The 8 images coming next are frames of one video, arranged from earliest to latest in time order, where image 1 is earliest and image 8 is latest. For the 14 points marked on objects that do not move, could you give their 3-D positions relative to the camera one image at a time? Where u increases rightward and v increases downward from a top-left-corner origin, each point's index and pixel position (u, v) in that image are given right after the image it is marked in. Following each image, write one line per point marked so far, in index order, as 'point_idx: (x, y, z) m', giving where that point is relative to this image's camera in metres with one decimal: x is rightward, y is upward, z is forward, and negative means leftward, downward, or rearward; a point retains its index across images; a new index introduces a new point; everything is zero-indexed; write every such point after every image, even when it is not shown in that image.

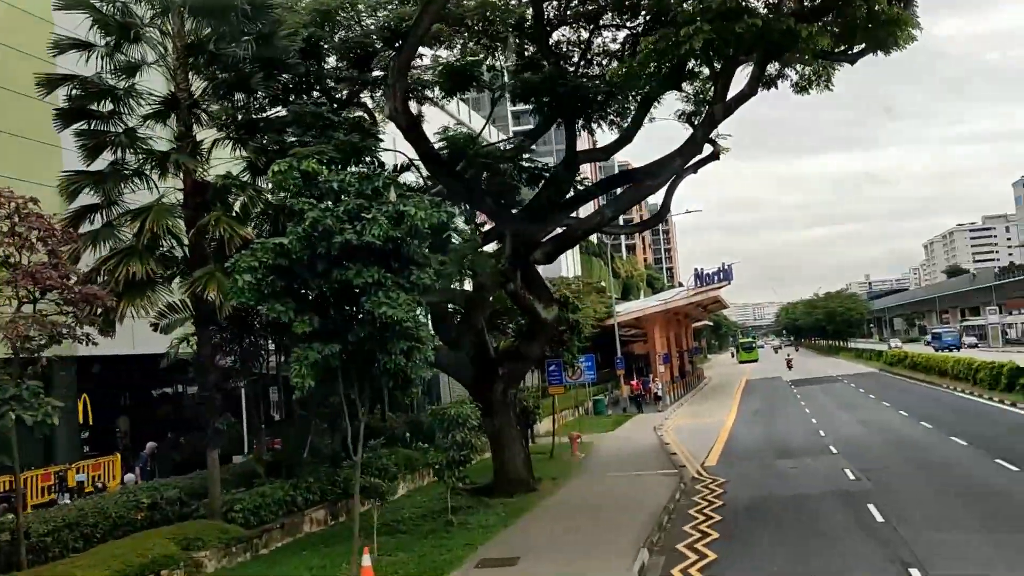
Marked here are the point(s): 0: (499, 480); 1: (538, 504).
0: (-0.2, -3.5, +18.3) m
1: (+0.4, -3.7, +16.9) m
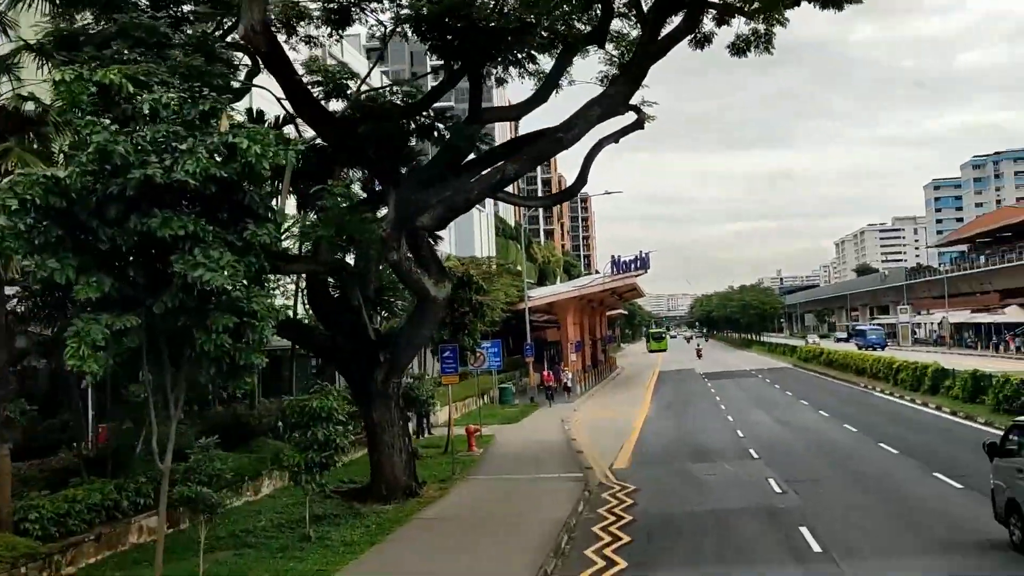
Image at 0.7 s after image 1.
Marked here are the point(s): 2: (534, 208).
0: (-2.2, -3.1, +15.7) m
1: (-1.4, -3.3, +14.4) m
2: (+0.4, +1.6, +19.4) m
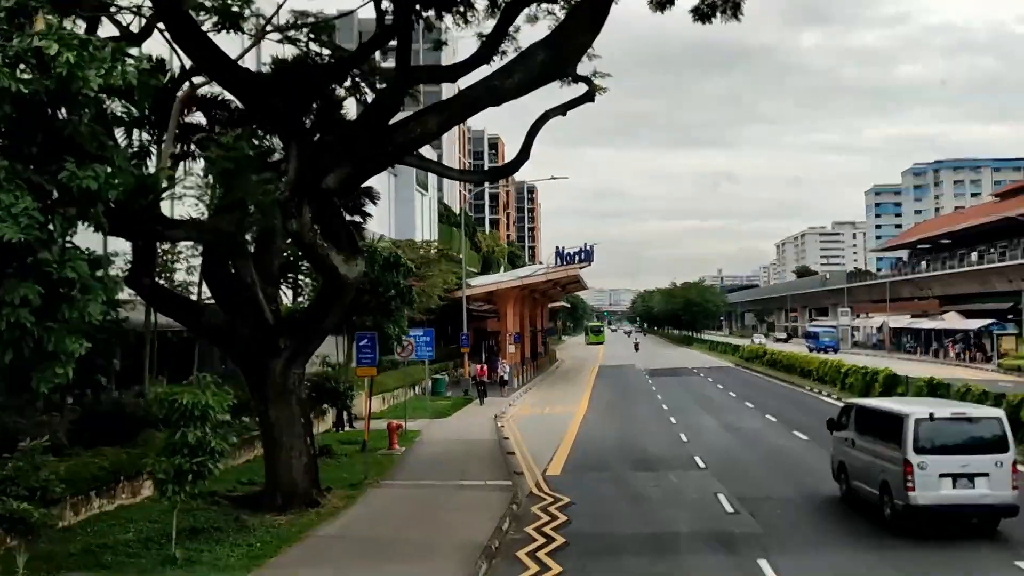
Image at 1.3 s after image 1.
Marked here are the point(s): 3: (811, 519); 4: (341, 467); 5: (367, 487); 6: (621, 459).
0: (-3.3, -2.7, +13.5) m
1: (-2.5, -3.0, +12.3) m
2: (-0.7, +1.8, +17.4) m
3: (+4.2, -3.2, +13.9) m
4: (-3.1, -3.3, +18.0) m
5: (-2.3, -3.1, +15.6) m
6: (+2.2, -3.4, +19.6) m
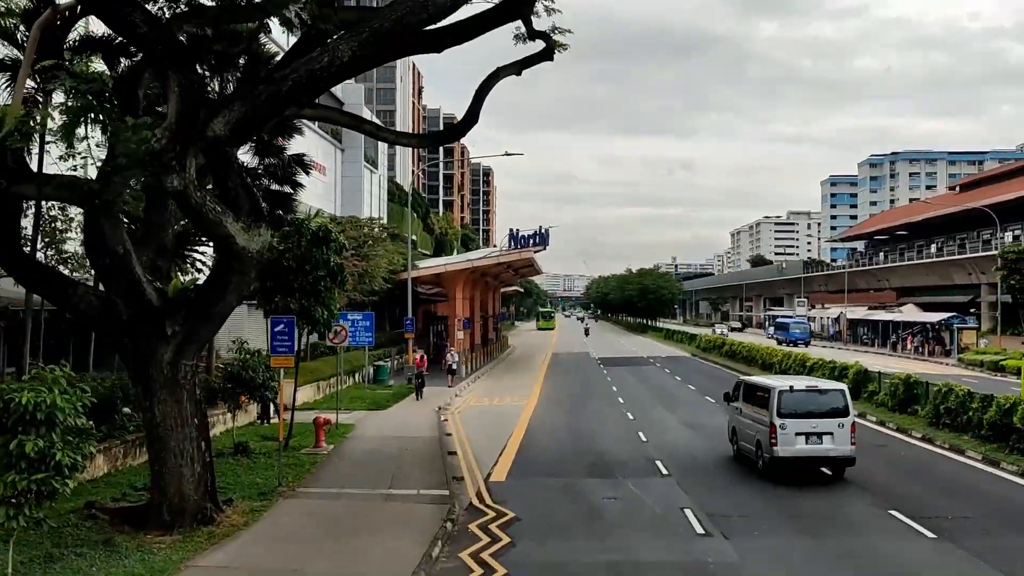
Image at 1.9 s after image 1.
0: (-4.1, -2.4, +11.3) m
1: (-3.2, -2.7, +10.0) m
2: (-1.6, +2.1, +15.1) m
3: (+3.4, -3.1, +12.0) m
4: (-4.1, -2.9, +15.7) m
5: (-3.1, -2.8, +13.4) m
6: (+1.1, -3.1, +17.6) m
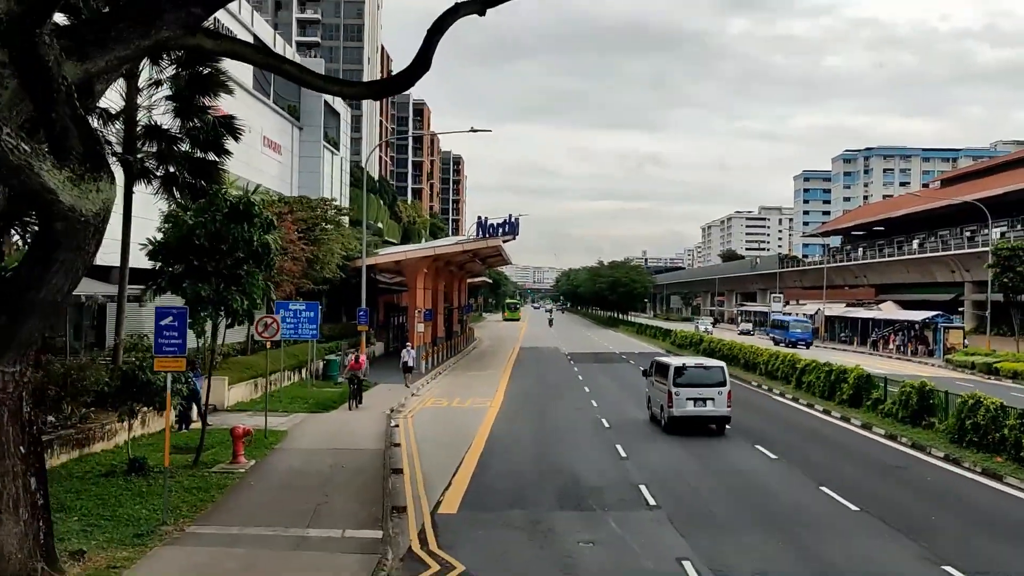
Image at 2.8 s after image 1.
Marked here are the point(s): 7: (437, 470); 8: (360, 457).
0: (-4.5, -2.3, +8.1) m
1: (-3.6, -2.6, +6.9) m
2: (-2.1, +2.3, +12.0) m
3: (+2.9, -3.0, +9.1) m
4: (-4.7, -2.7, +12.6) m
5: (-3.7, -2.6, +10.3) m
6: (+0.4, -2.9, +14.6) m
7: (-1.3, -3.0, +16.8) m
8: (-2.6, -2.9, +17.1) m
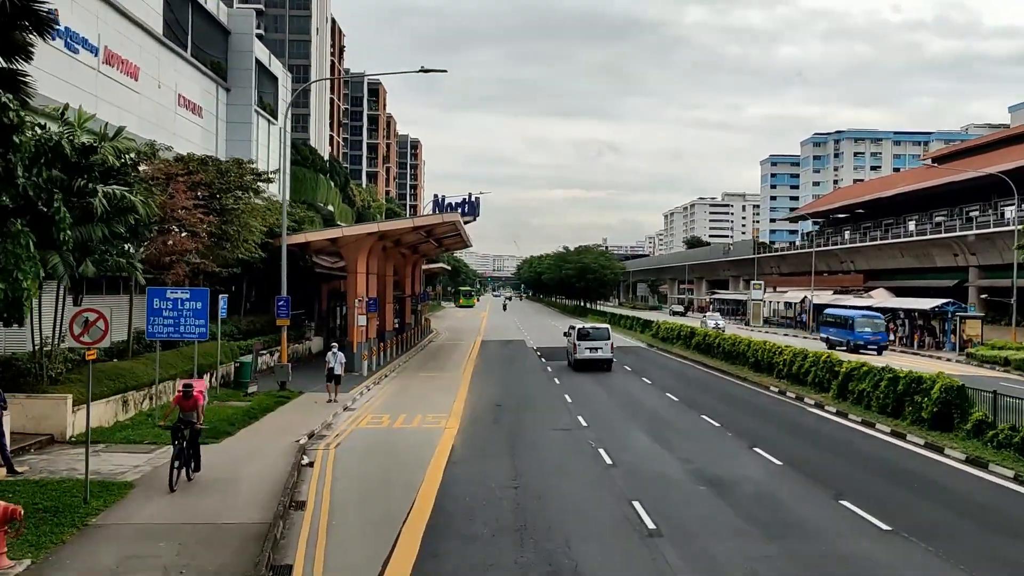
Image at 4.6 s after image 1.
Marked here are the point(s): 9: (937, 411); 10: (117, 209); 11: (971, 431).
0: (-4.5, -2.1, +1.3) m
1: (-3.5, -2.4, +0.2) m
2: (-2.3, +2.5, +5.3) m
3: (+2.9, -2.8, +2.6) m
4: (-4.9, -2.5, +5.8) m
5: (-3.8, -2.4, +3.5) m
6: (+0.2, -2.7, +8.0) m
7: (-1.7, -2.8, +10.1) m
8: (-3.0, -2.7, +10.3) m
9: (+7.5, -2.1, +17.6) m
10: (-7.0, +1.4, +17.7) m
11: (+7.6, -2.4, +16.5) m
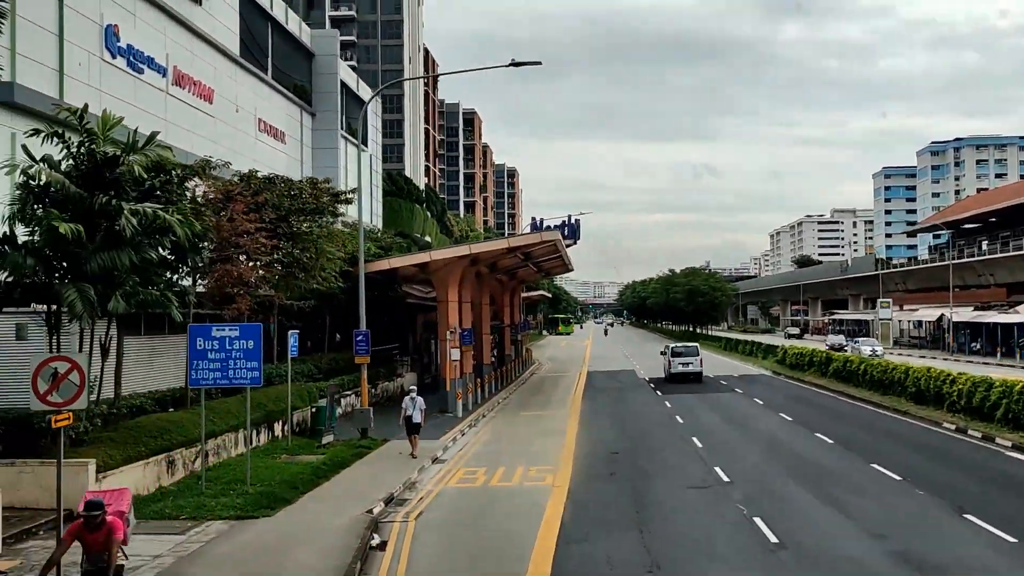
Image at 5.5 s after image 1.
0: (-4.4, -2.1, -2.0) m
1: (-3.5, -2.4, -3.2) m
2: (-1.9, +2.5, +1.8) m
3: (+3.1, -2.7, -1.4) m
4: (-4.3, -2.6, +2.5) m
5: (-3.4, -2.5, +0.1) m
6: (+1.0, -2.8, +4.1) m
7: (-0.6, -2.9, +6.4) m
8: (-2.0, -2.9, +6.8) m
9: (+9.2, -2.2, +13.0) m
10: (-5.3, +0.8, +14.6) m
11: (+9.2, -2.4, +11.9) m
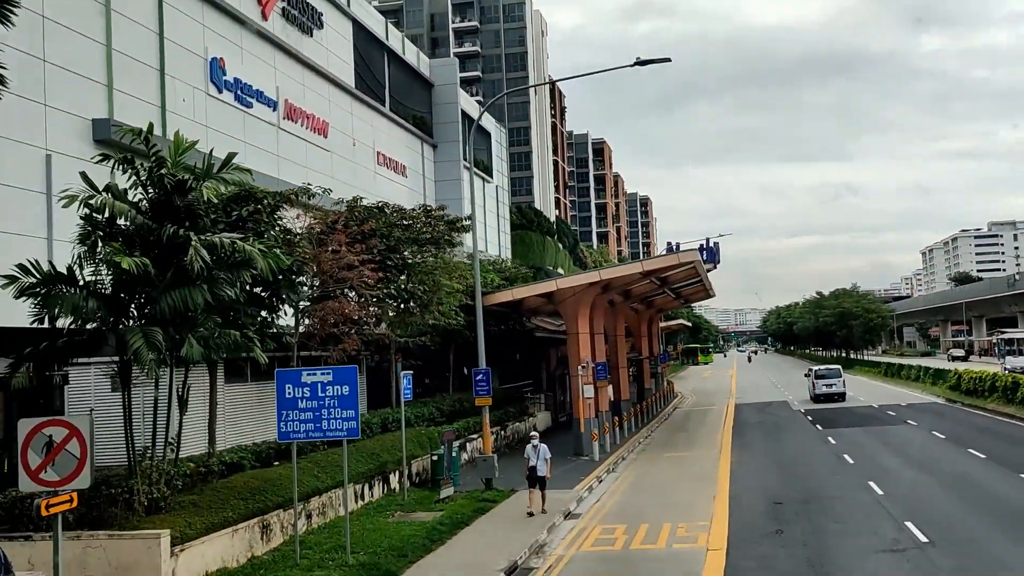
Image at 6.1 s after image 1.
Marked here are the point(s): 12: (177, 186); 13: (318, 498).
0: (-4.9, -2.1, -3.8) m
1: (-4.2, -2.3, -5.2) m
2: (-2.1, +2.5, -0.2) m
3: (+2.6, -2.3, -4.4) m
4: (-4.1, -2.8, +0.5) m
5: (-3.6, -2.5, -1.9) m
6: (+1.3, -2.7, +1.5) m
7: (0.0, -3.0, +3.9) m
8: (-1.3, -3.1, +4.5) m
9: (+10.6, -2.1, +9.1) m
10: (-3.7, +0.3, +12.8) m
11: (+10.5, -2.2, +8.0) m
12: (-4.2, +1.3, +12.6) m
13: (-3.1, -3.2, +15.3) m
